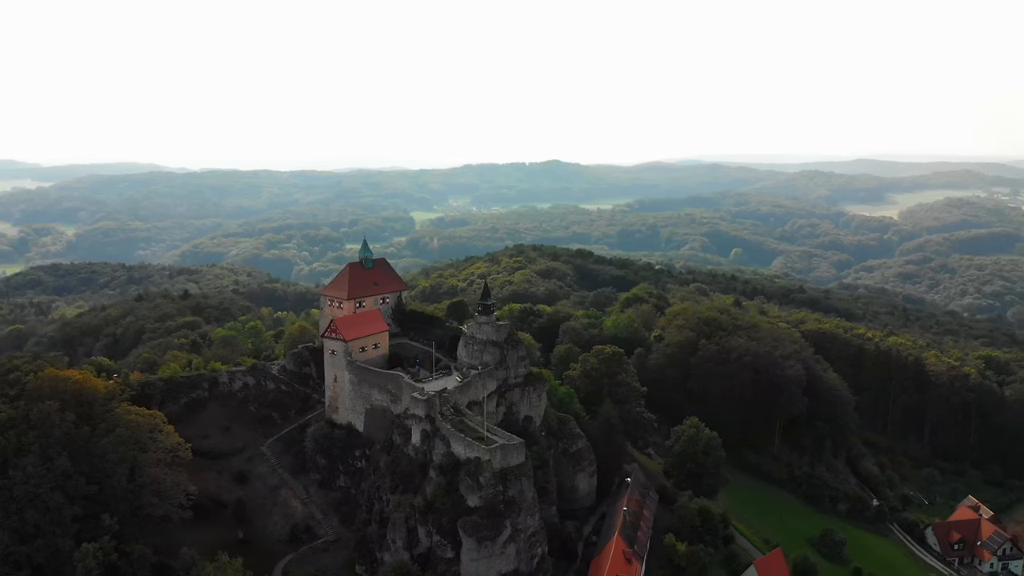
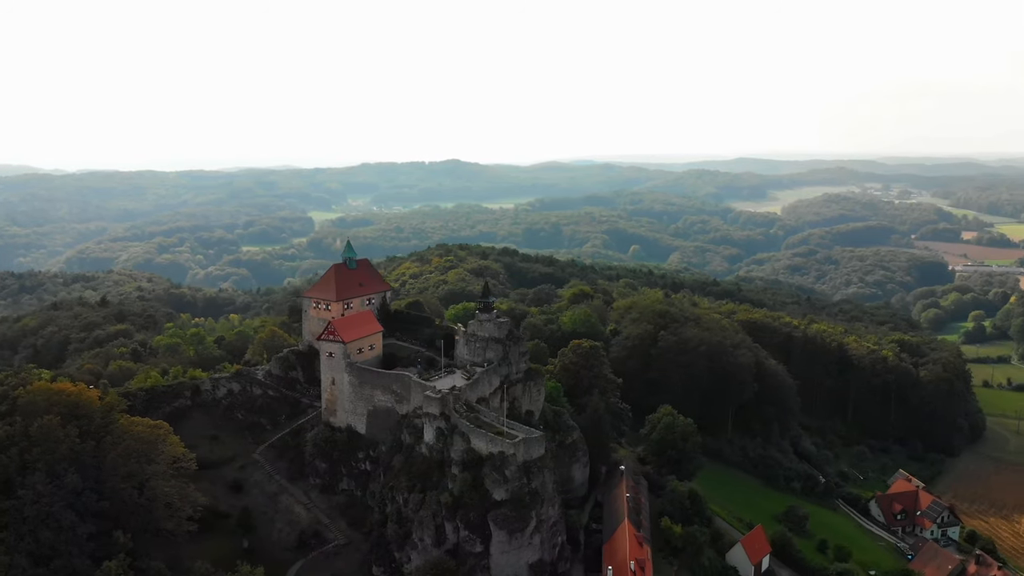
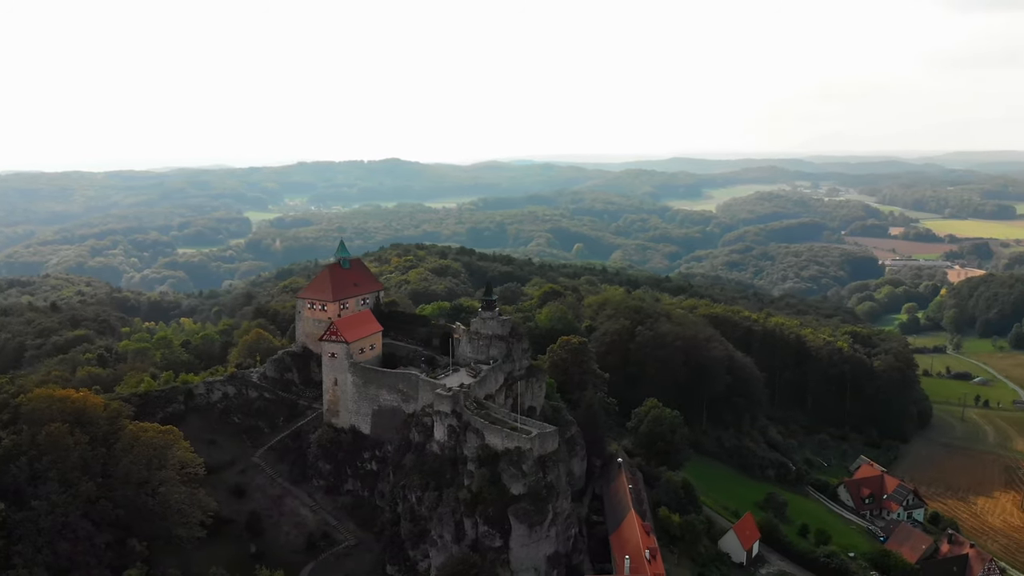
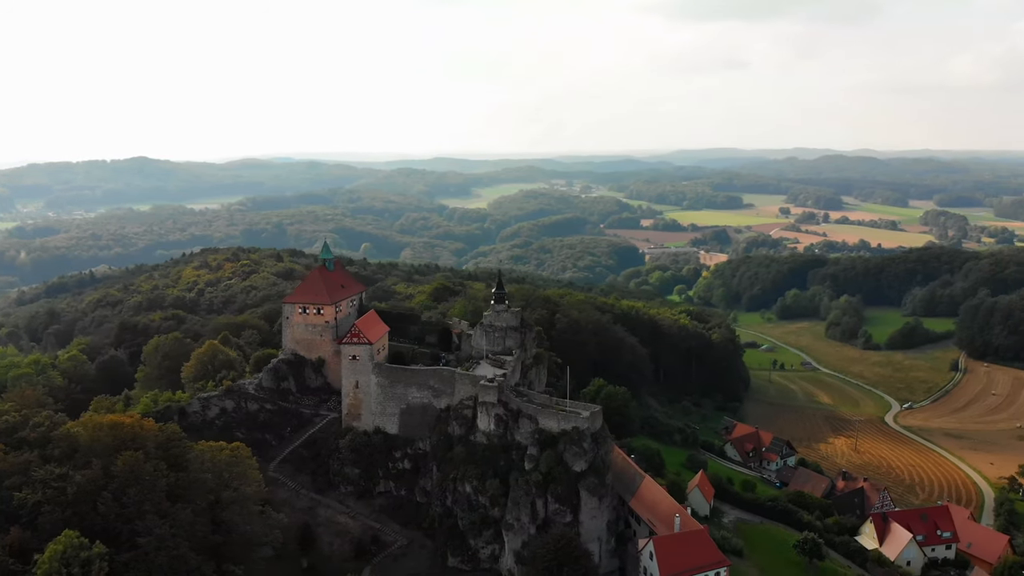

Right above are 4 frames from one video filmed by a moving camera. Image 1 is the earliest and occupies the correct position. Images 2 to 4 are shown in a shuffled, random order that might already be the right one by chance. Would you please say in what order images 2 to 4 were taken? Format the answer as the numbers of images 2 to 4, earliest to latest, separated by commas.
2, 3, 4
